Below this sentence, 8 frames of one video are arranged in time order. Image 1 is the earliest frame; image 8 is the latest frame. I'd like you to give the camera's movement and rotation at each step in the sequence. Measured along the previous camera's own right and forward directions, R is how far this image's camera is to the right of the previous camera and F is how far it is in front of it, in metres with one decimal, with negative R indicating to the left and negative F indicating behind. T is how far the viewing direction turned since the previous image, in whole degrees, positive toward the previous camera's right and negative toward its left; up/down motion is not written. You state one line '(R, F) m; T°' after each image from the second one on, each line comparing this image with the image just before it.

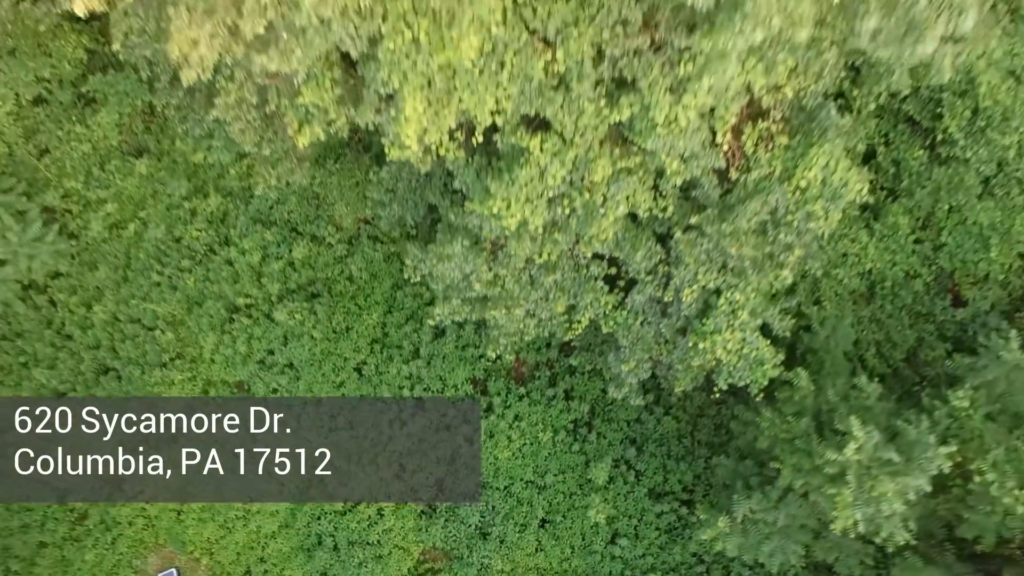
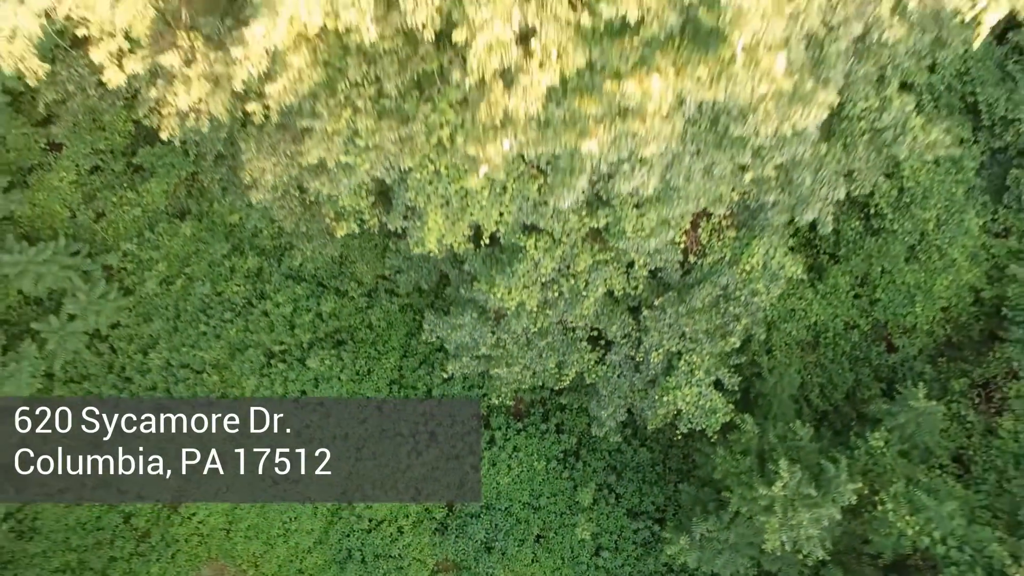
(-0.1, -1.5) m; 0°
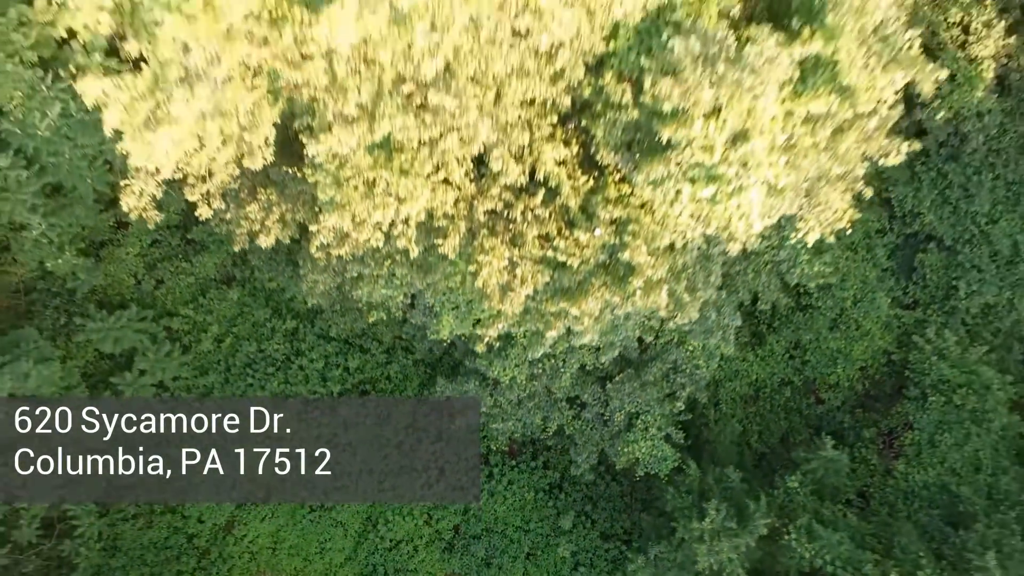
(0.0, -2.2) m; 0°
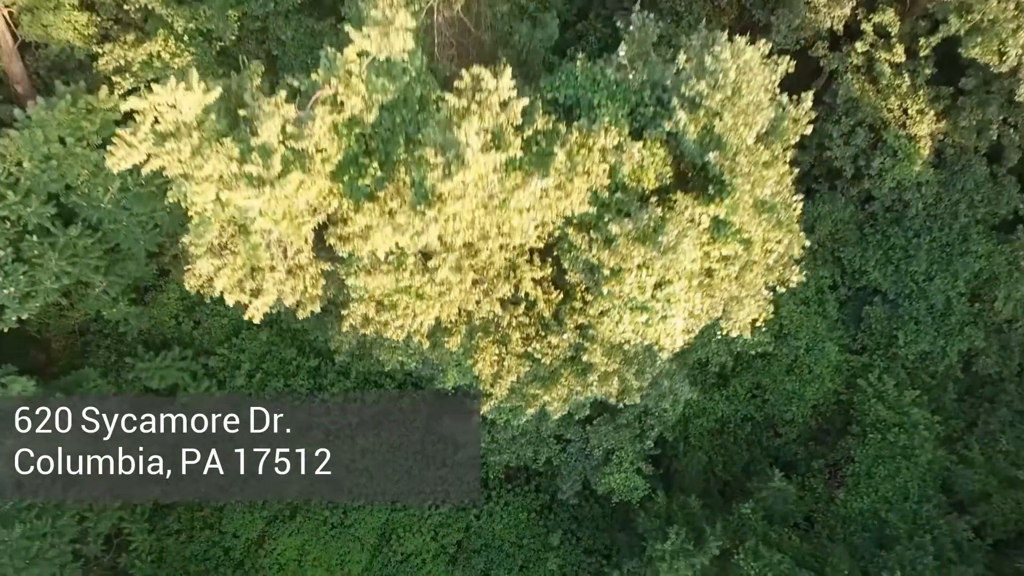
(+0.1, -1.8) m; 0°
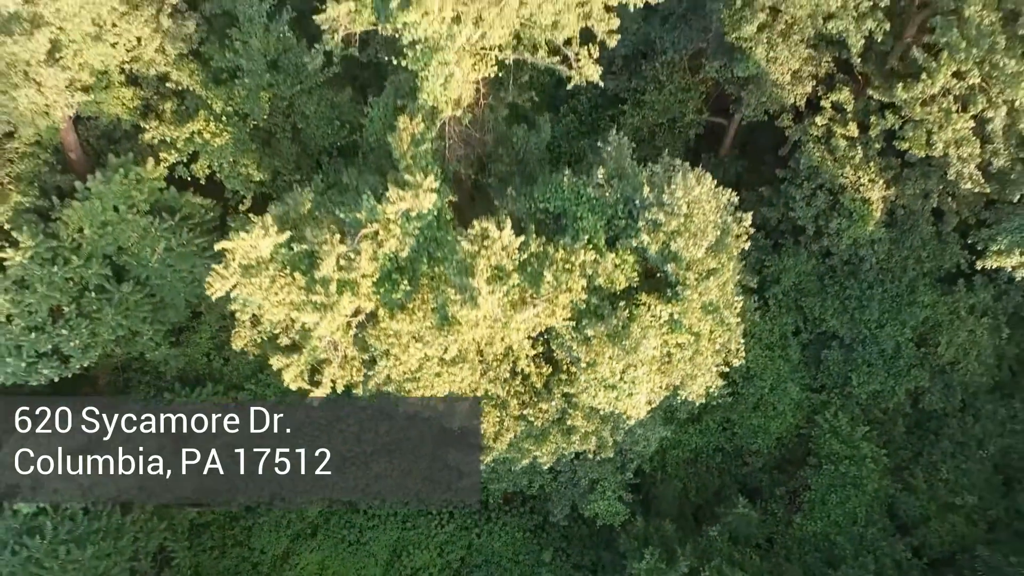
(0.0, -1.8) m; 0°
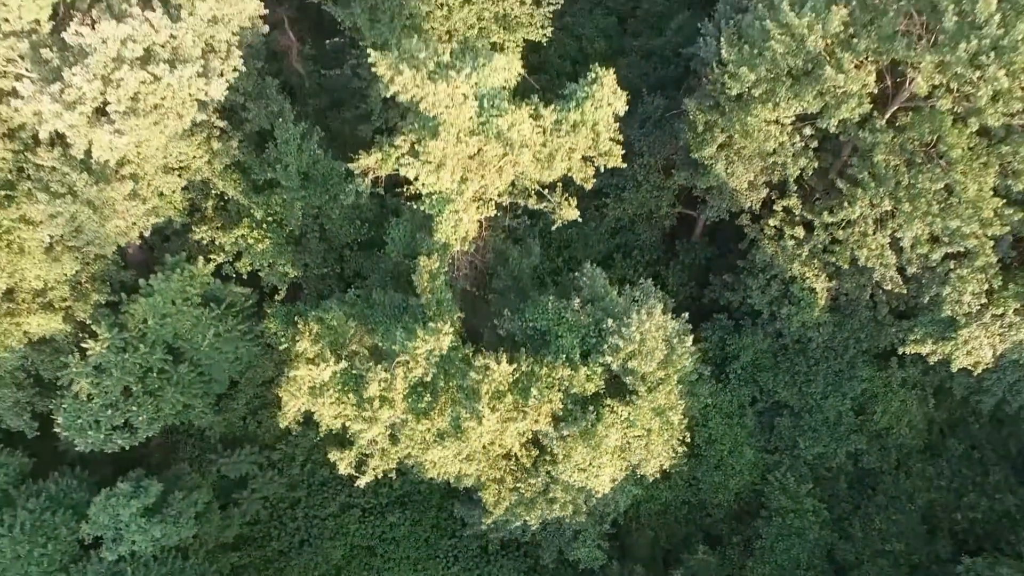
(0.0, -2.7) m; 0°
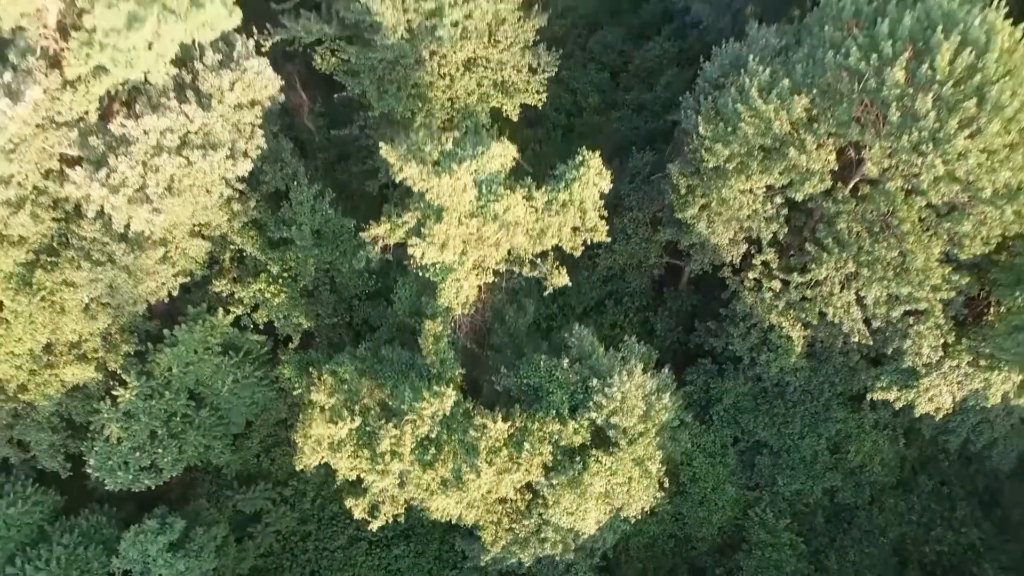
(+0.1, -1.4) m; 0°
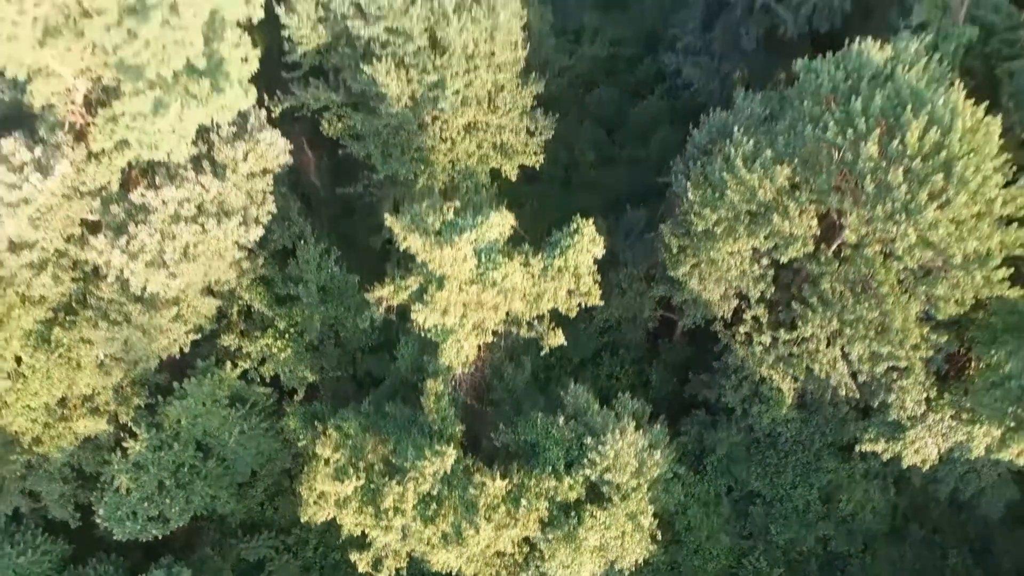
(0.0, -0.7) m; 0°
